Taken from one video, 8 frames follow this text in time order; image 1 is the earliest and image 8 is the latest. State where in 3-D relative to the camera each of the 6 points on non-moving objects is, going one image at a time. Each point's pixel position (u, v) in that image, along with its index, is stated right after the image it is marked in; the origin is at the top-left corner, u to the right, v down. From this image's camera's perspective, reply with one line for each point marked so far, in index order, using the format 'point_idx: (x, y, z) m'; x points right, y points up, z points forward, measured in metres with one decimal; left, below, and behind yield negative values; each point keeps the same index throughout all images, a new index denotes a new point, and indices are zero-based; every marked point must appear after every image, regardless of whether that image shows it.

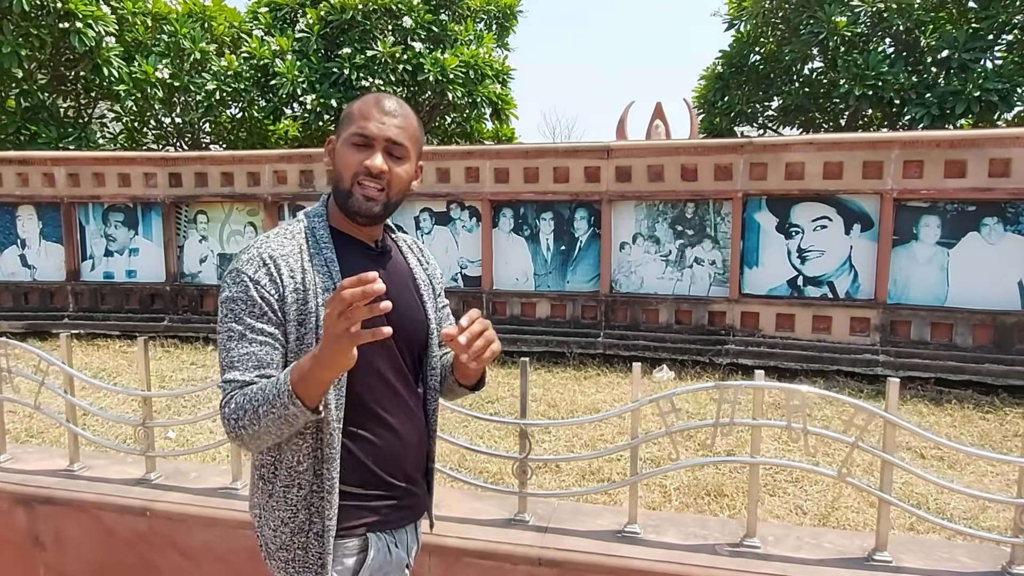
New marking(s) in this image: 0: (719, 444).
0: (+1.5, -1.4, +5.3) m
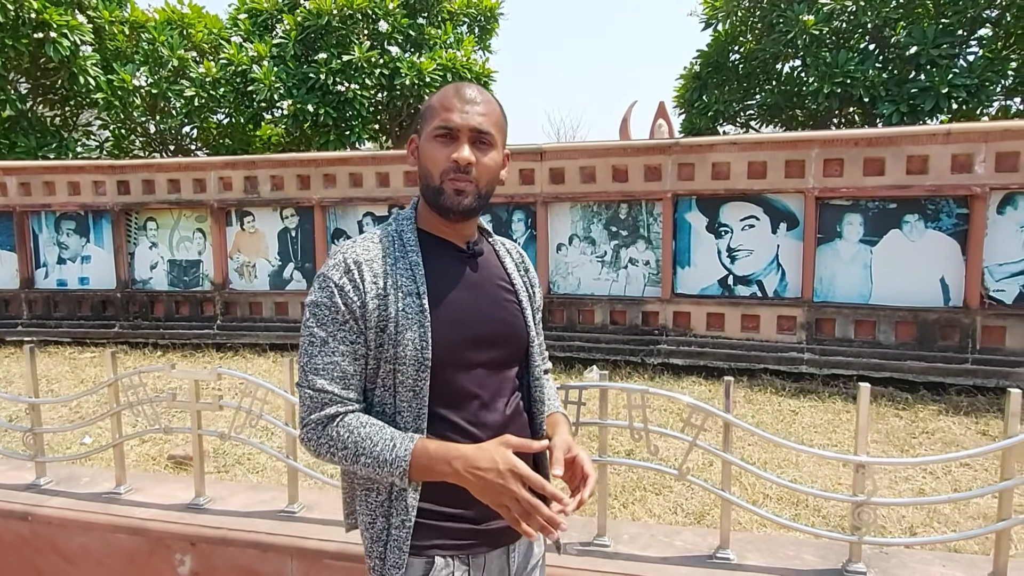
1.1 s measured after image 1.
0: (+0.7, -1.4, +5.3) m
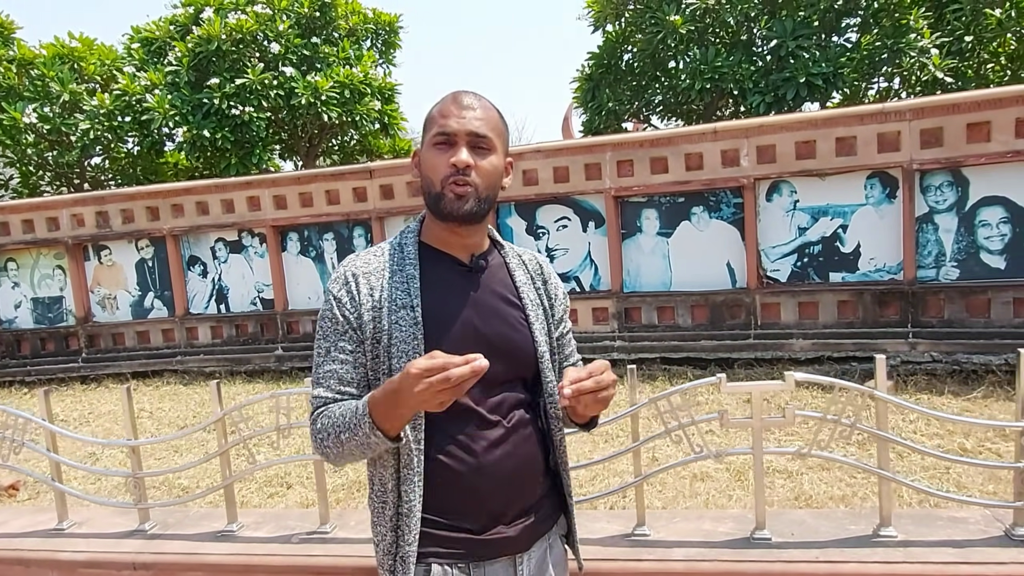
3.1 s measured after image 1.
0: (-1.0, -1.4, +5.7) m
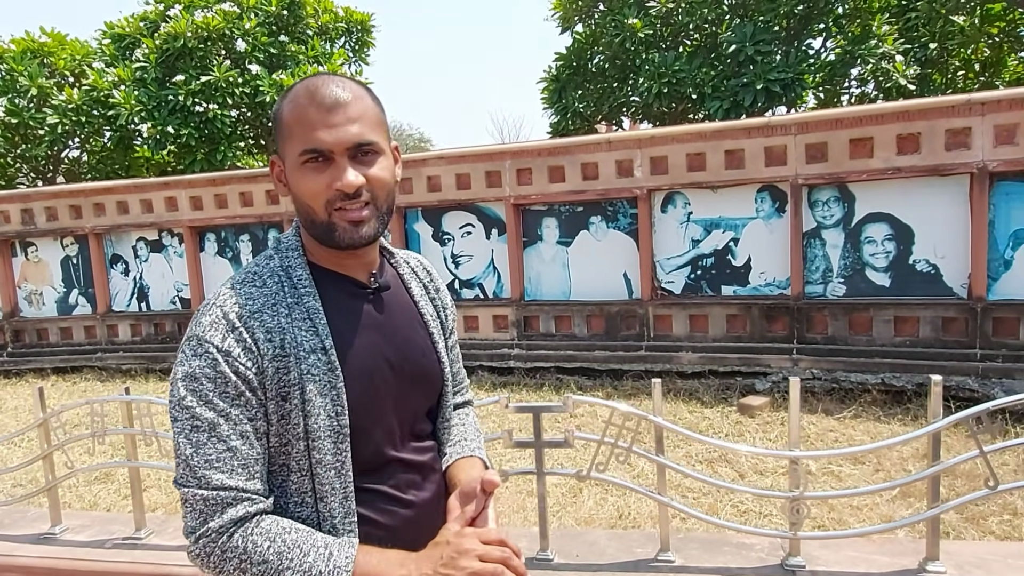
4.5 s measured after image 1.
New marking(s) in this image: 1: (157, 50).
0: (-2.2, -1.5, +5.7) m
1: (-7.7, +5.2, +14.3) m
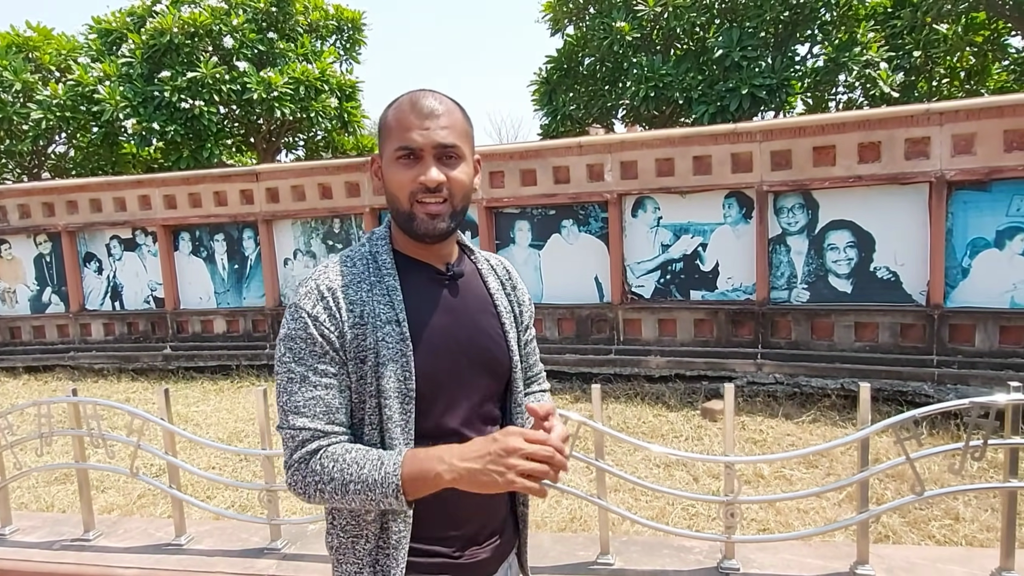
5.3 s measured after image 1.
0: (-2.5, -1.5, +5.8) m
1: (-8.0, +5.3, +14.3) m
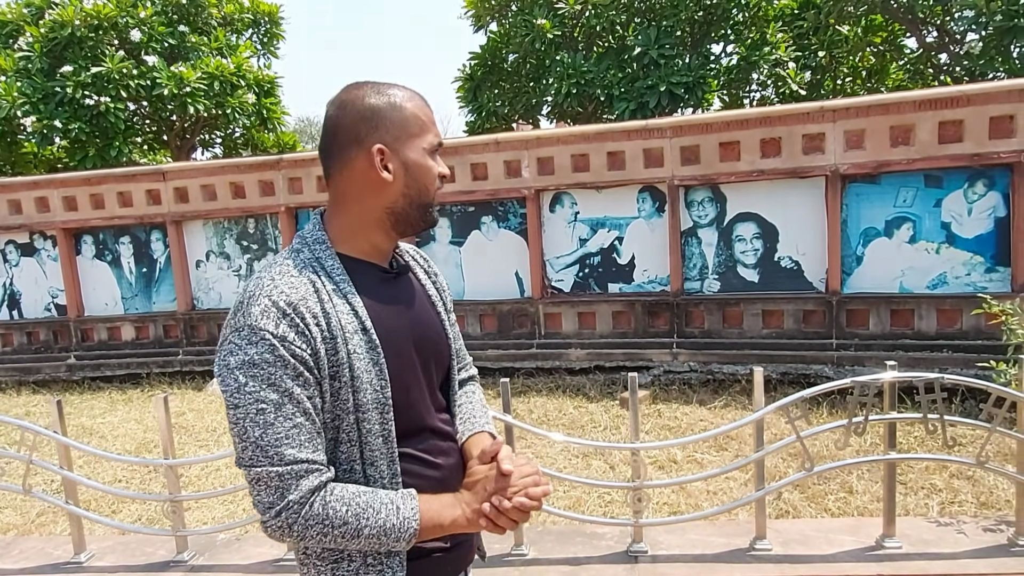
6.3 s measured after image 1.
0: (-3.2, -1.5, +5.5) m
1: (-9.7, +5.1, +13.4) m
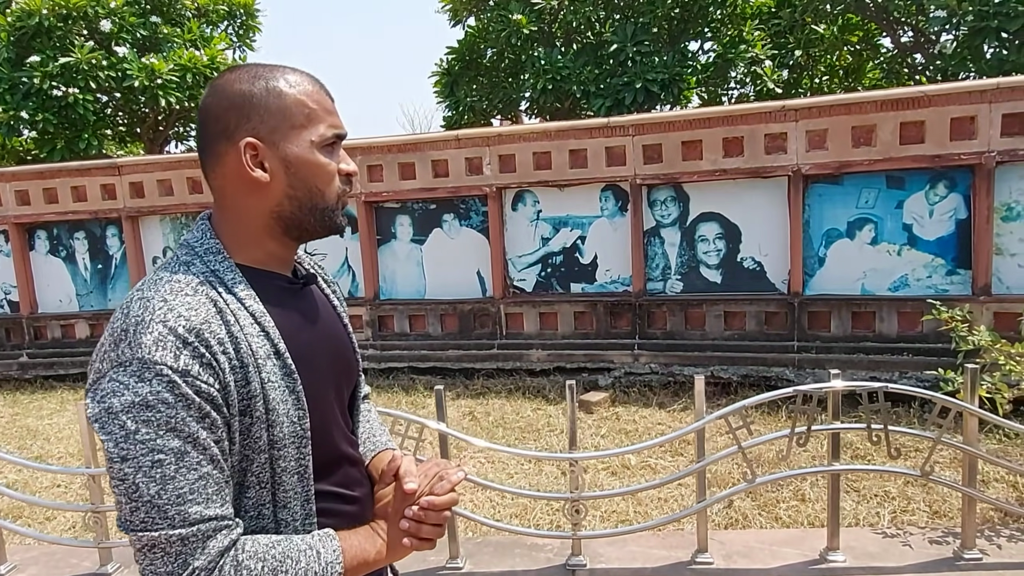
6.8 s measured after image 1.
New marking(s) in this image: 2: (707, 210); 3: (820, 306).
0: (-3.6, -1.5, +5.3) m
1: (-10.2, +5.2, +13.0) m
2: (+1.8, +0.7, +6.2) m
3: (+2.8, -0.2, +5.9) m
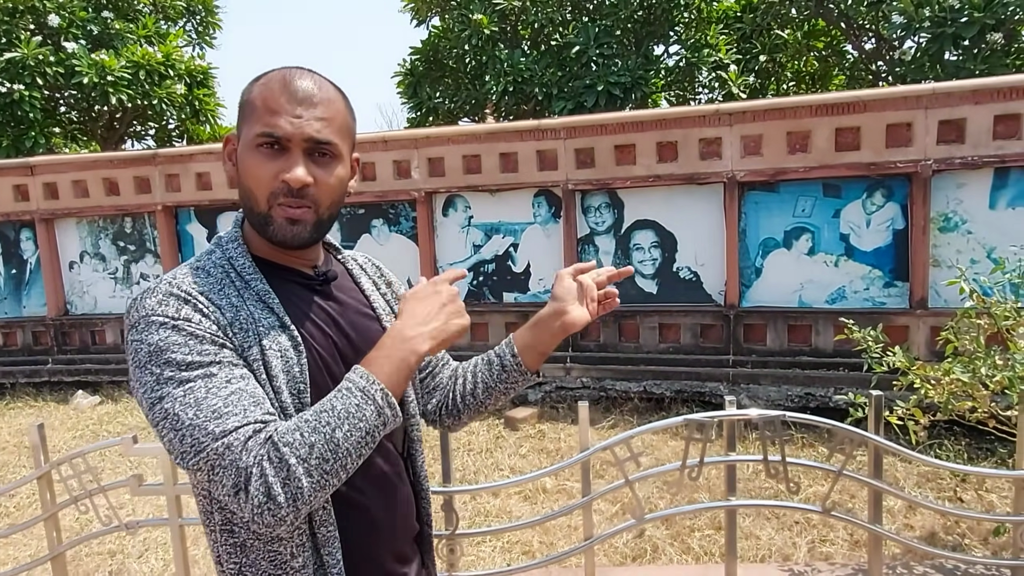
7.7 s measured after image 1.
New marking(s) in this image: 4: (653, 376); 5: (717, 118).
0: (-4.2, -1.6, +4.9) m
1: (-11.0, +5.1, +12.5) m
2: (+1.2, +0.6, +5.9) m
3: (+2.1, -0.3, +5.7) m
4: (+1.3, -0.8, +5.9) m
5: (+1.7, +1.4, +5.5) m
